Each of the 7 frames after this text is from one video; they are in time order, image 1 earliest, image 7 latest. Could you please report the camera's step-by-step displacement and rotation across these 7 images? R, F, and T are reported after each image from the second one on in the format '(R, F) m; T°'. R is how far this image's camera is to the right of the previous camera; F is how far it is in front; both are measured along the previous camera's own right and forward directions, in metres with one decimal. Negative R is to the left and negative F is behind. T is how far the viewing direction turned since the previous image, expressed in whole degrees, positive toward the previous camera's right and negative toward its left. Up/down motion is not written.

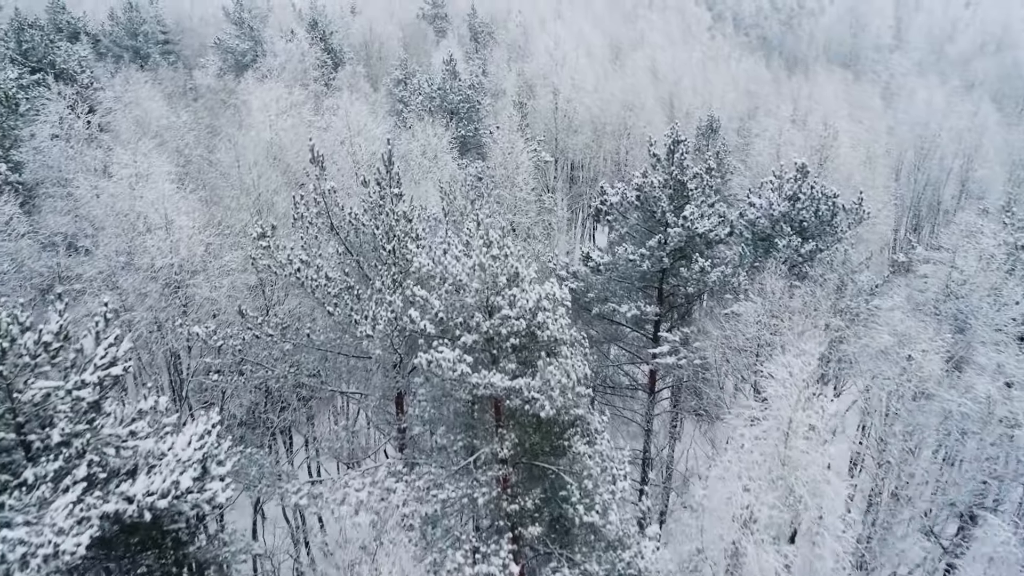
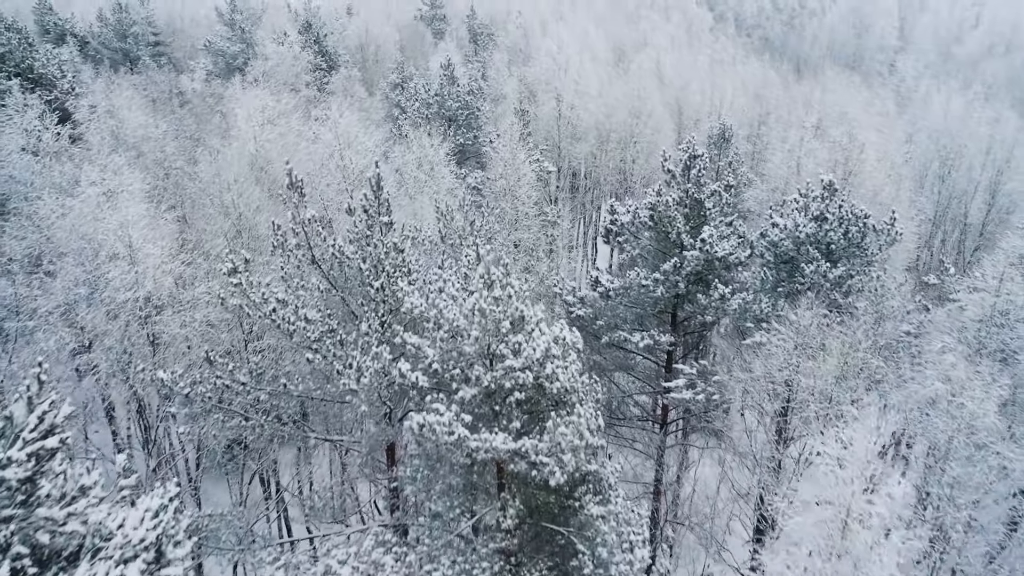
(-0.1, +1.9) m; 0°
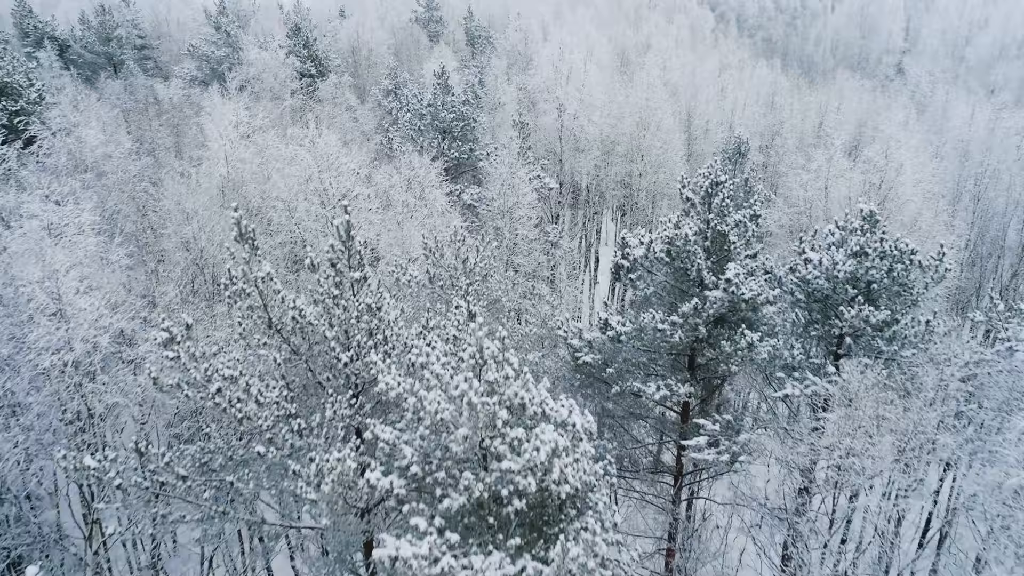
(0.0, +2.6) m; 0°
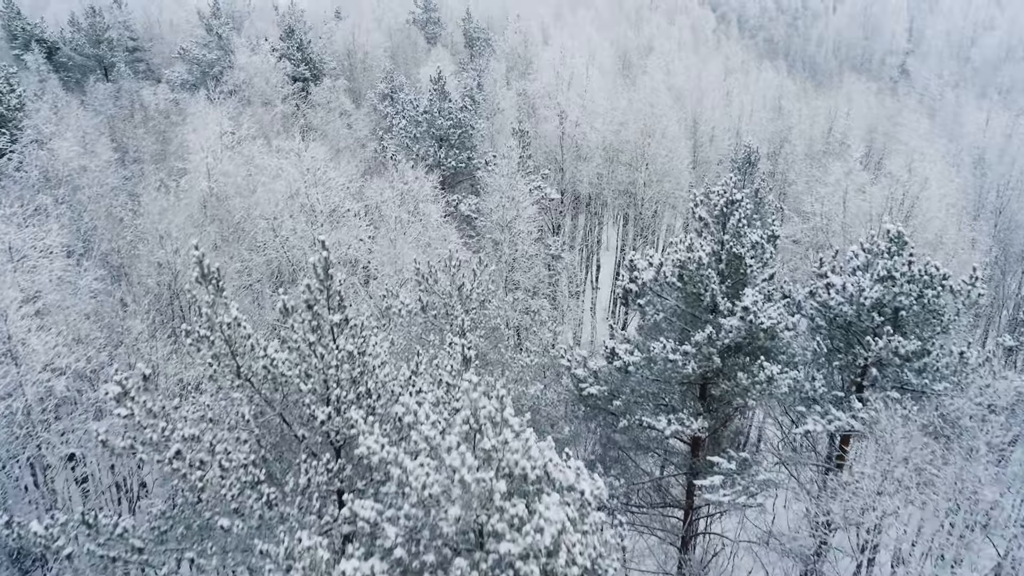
(0.0, +1.4) m; 0°
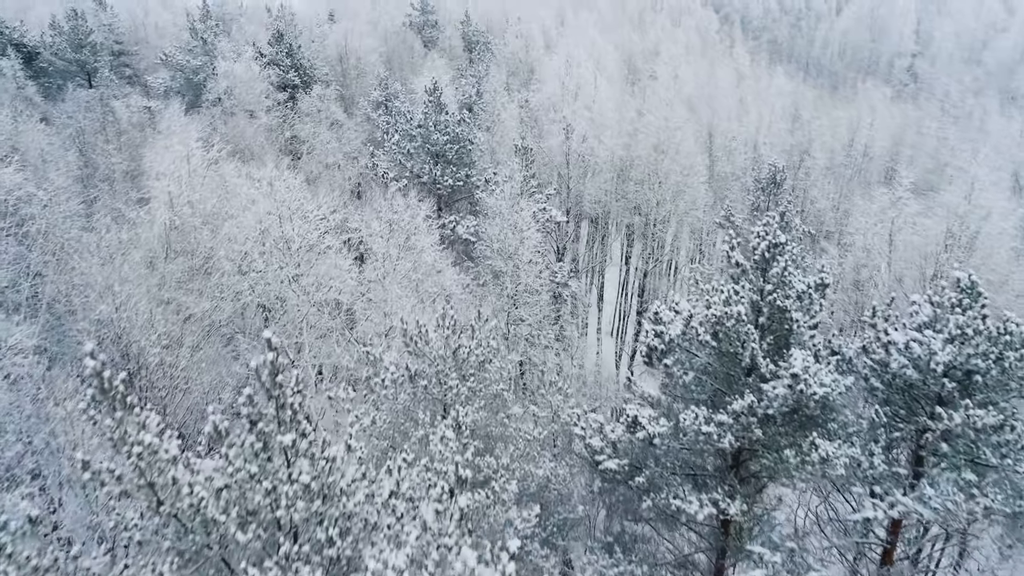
(-0.1, +2.7) m; 0°
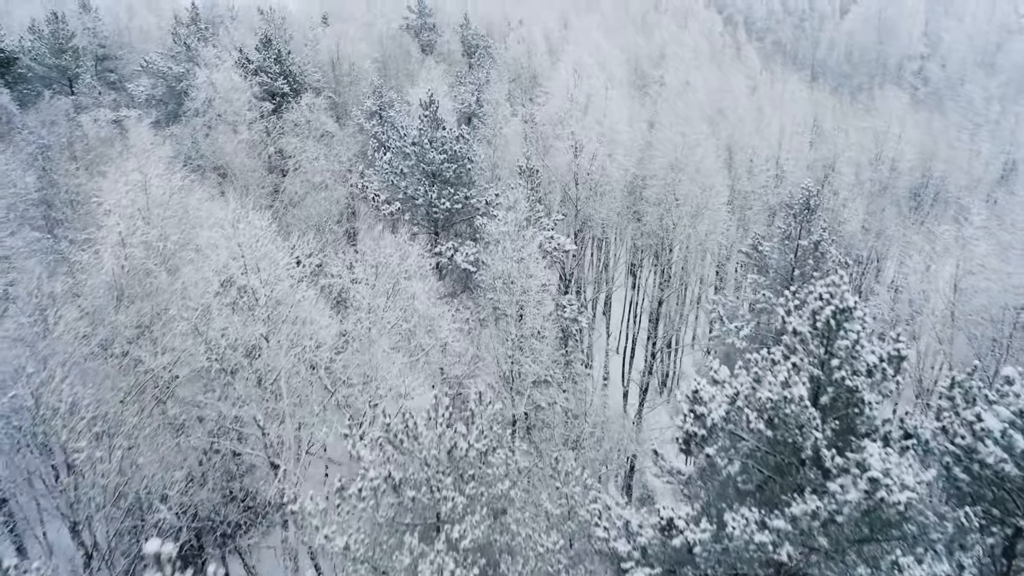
(-0.1, +2.9) m; 0°
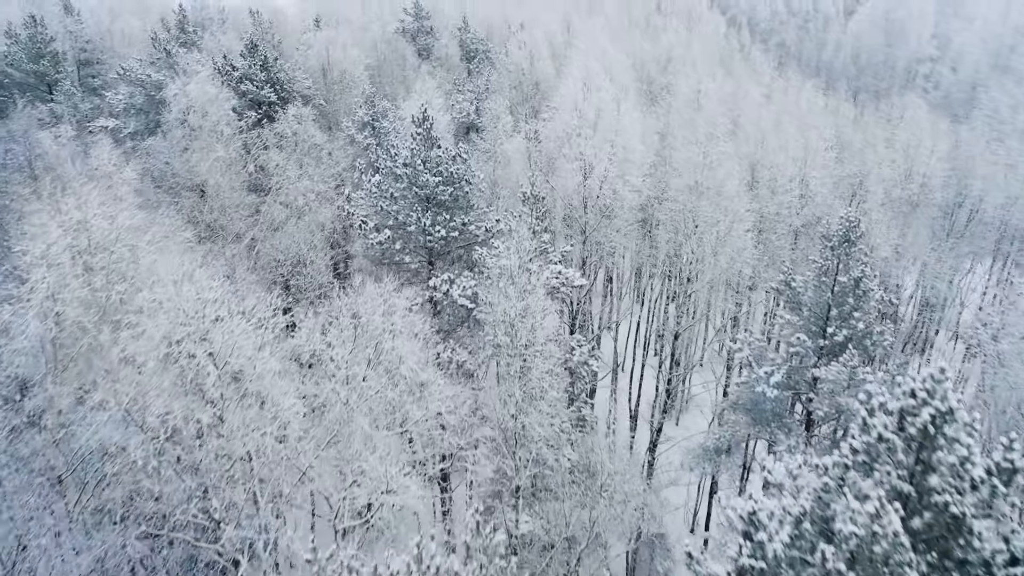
(-0.1, +2.9) m; 0°
